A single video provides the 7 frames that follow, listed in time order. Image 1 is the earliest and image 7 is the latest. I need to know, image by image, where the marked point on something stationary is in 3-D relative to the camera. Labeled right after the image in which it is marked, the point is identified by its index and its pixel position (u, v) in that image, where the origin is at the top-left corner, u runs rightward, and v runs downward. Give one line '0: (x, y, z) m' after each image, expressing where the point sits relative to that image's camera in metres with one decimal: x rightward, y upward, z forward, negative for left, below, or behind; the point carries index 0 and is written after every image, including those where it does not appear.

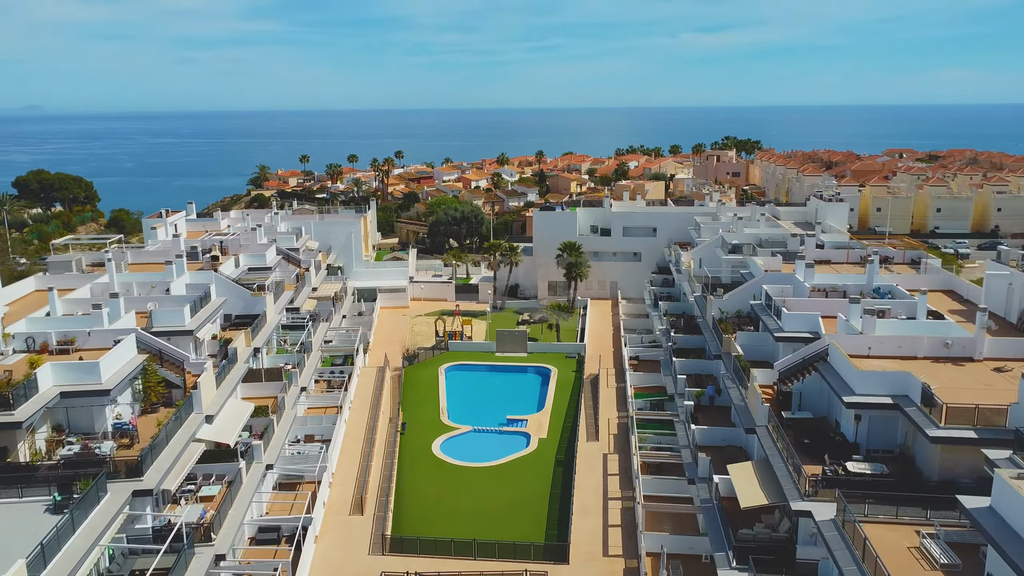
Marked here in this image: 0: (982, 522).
0: (+7.0, -3.5, +11.5) m
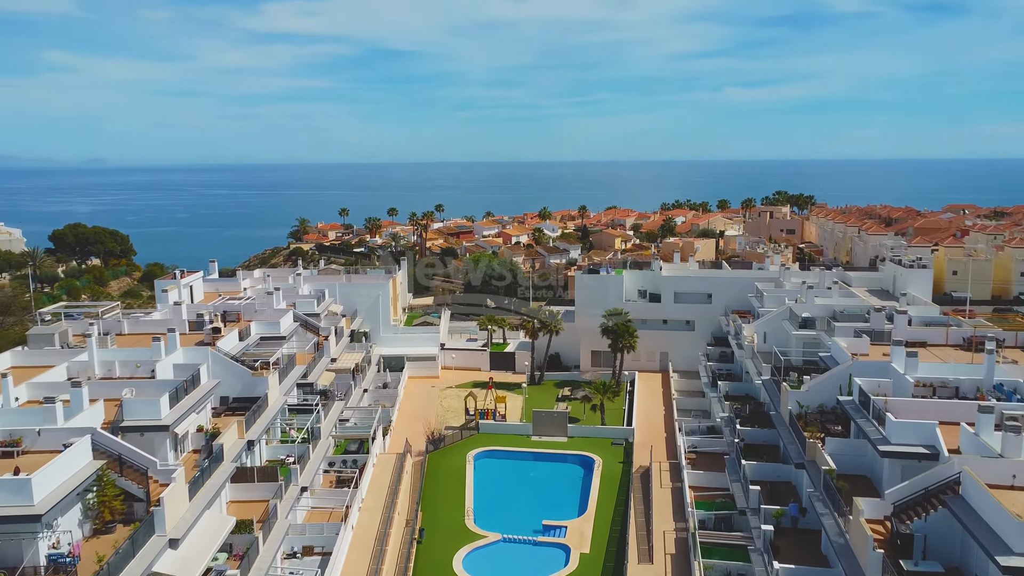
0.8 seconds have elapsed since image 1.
0: (+7.3, -5.1, +6.8) m
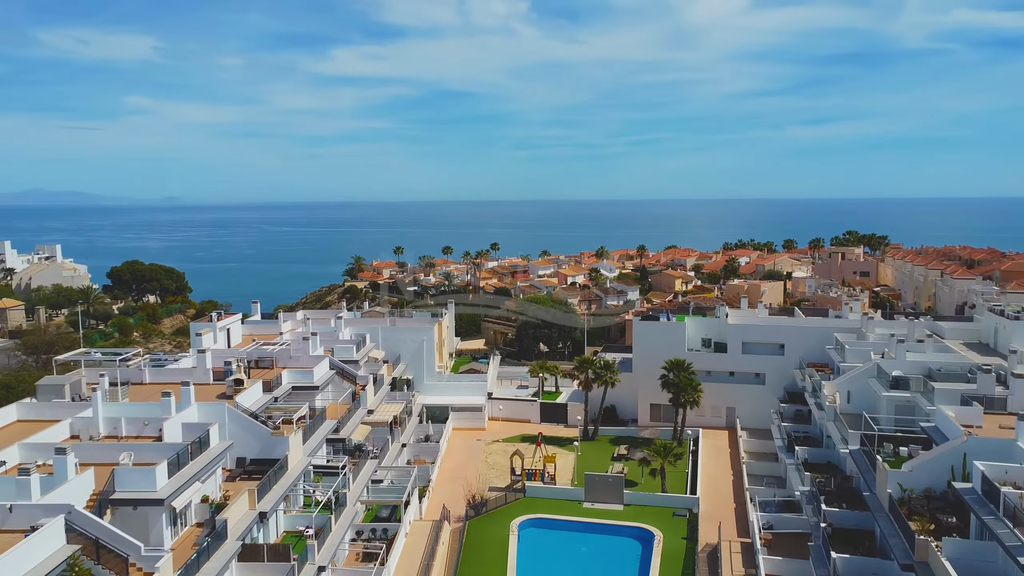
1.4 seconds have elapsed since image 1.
0: (+7.2, -5.8, +3.1) m
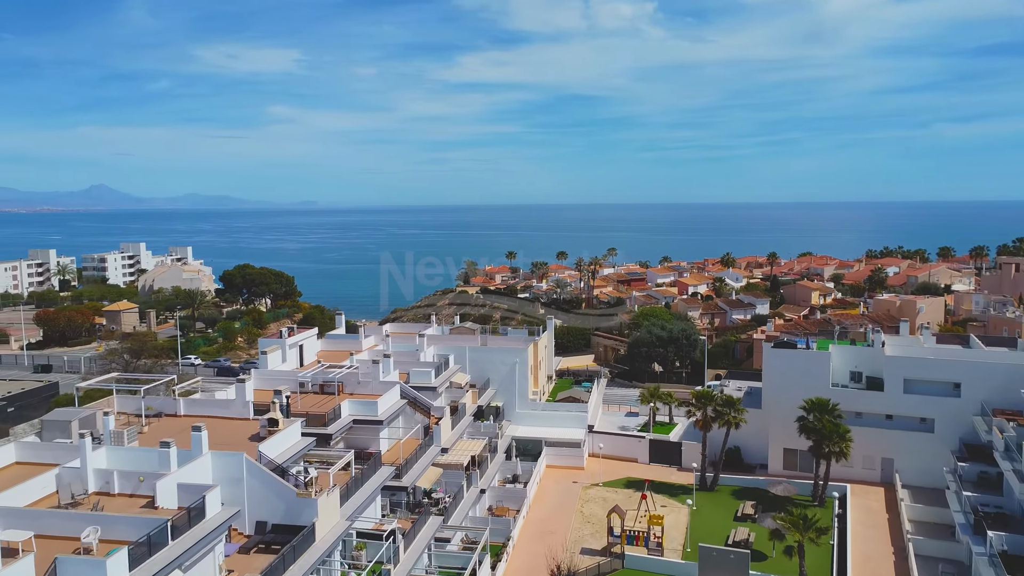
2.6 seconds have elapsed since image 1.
0: (+5.9, -6.6, -3.5) m
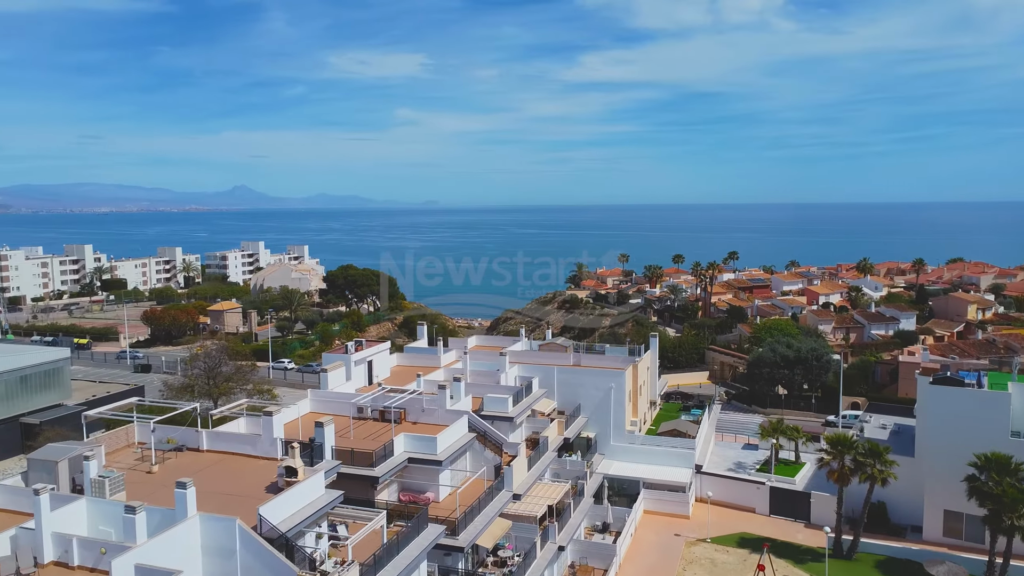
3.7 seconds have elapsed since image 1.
0: (+3.6, -7.2, -9.1) m
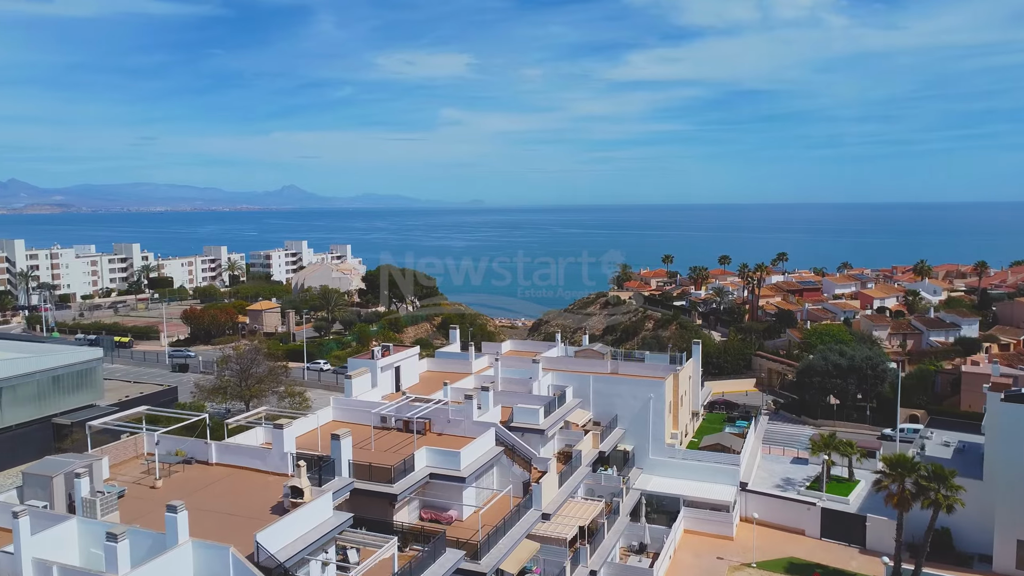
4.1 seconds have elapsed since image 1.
0: (+2.5, -7.4, -10.8) m
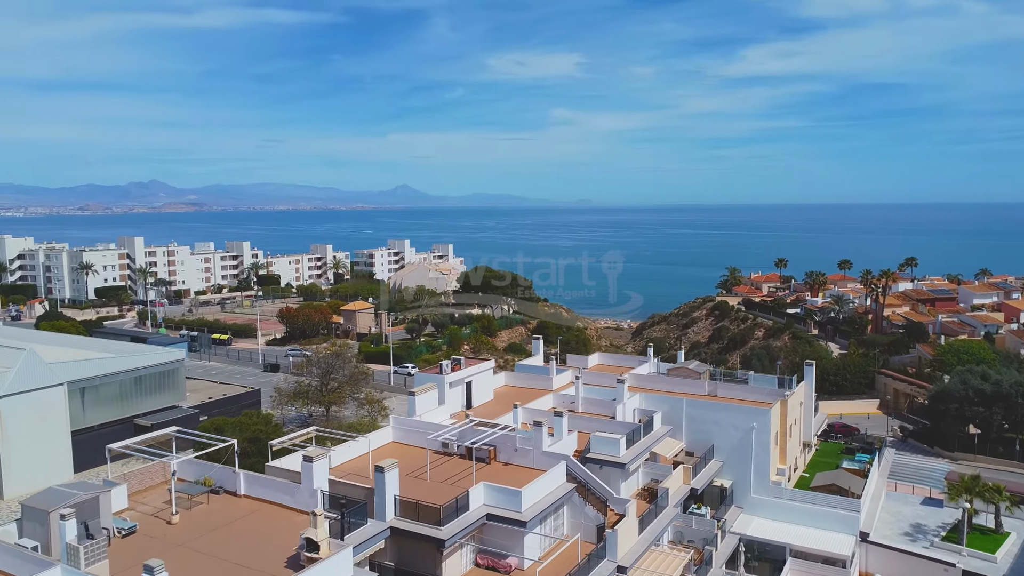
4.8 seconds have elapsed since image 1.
0: (-0.4, -7.8, -13.9) m
